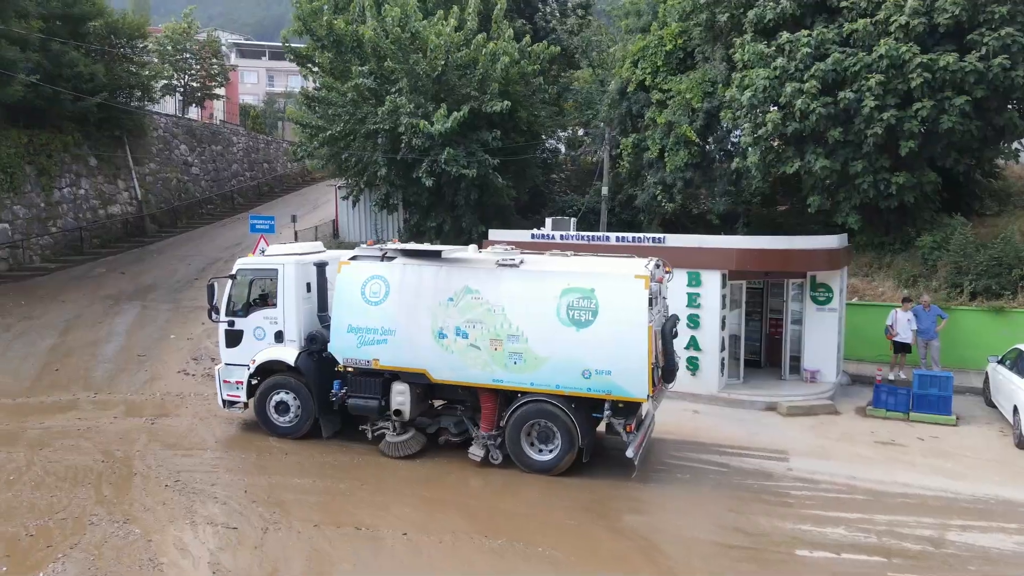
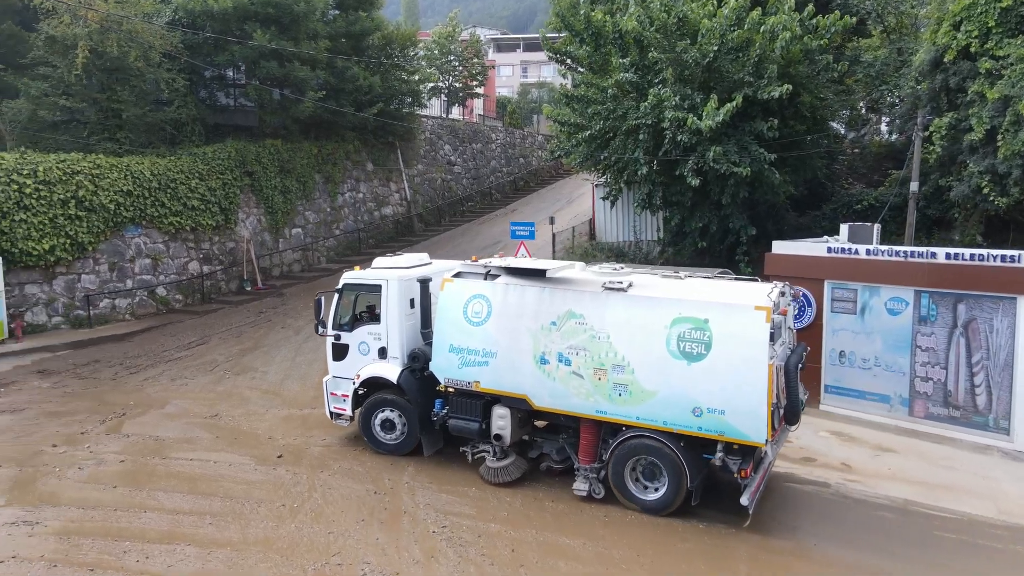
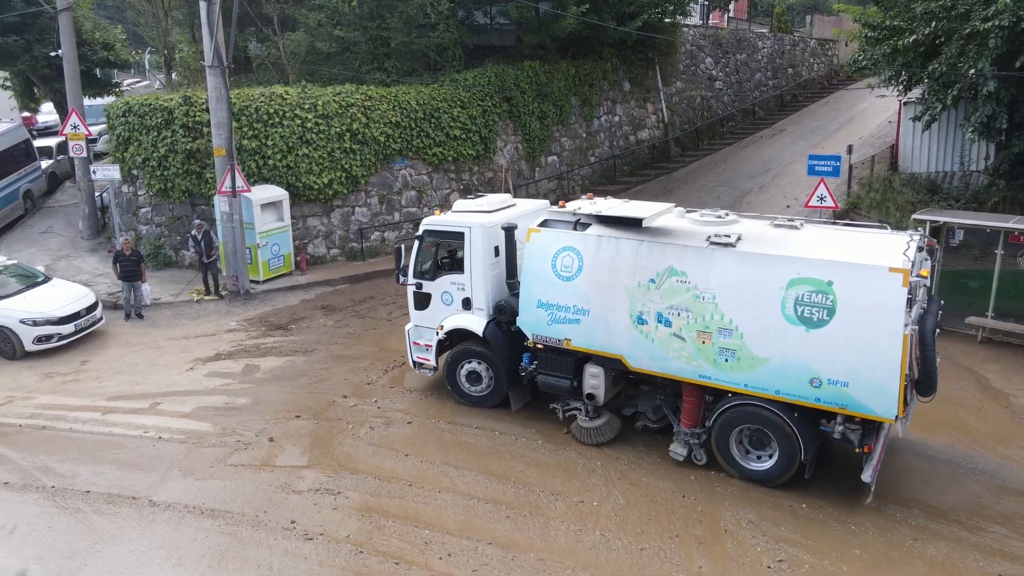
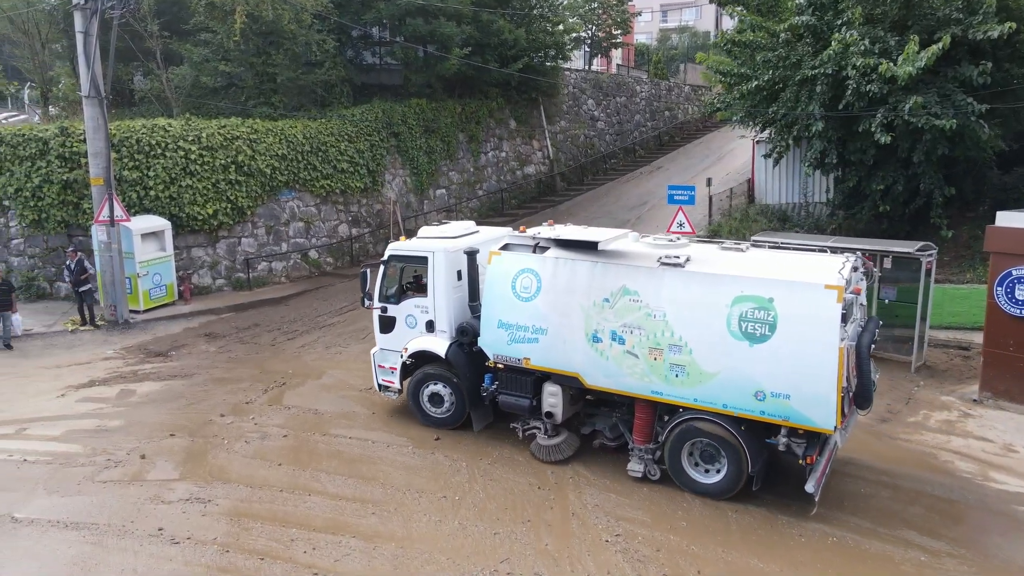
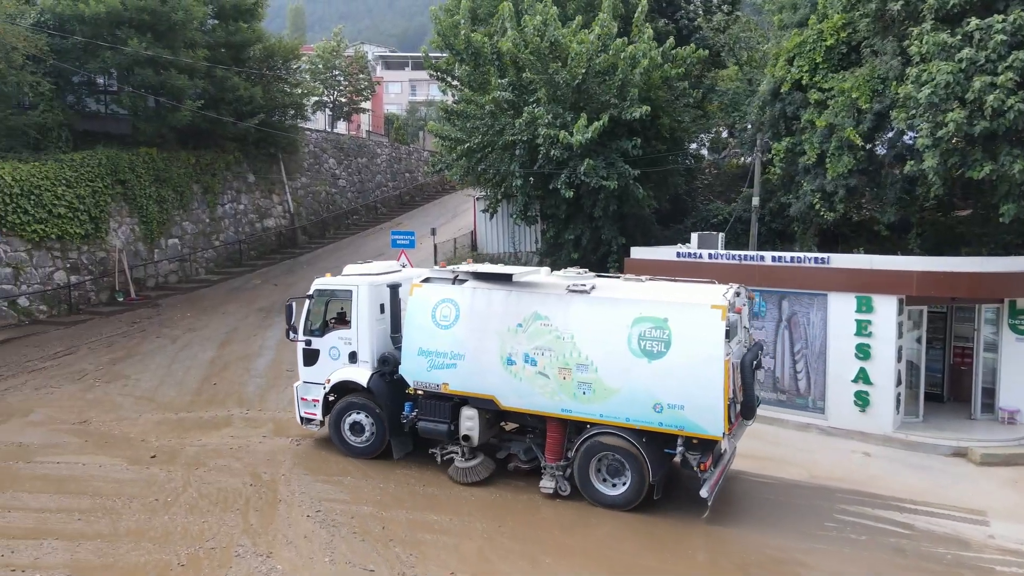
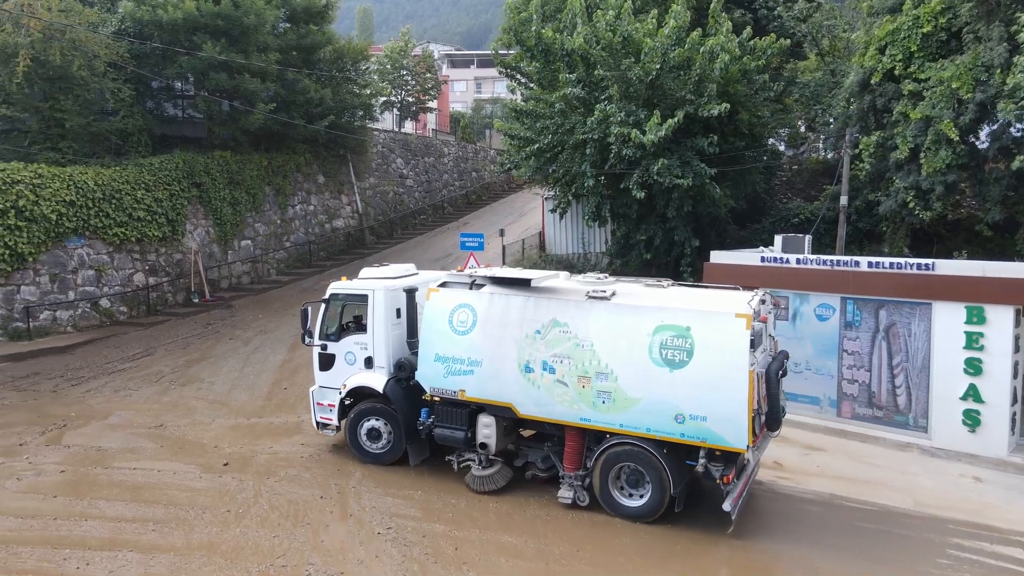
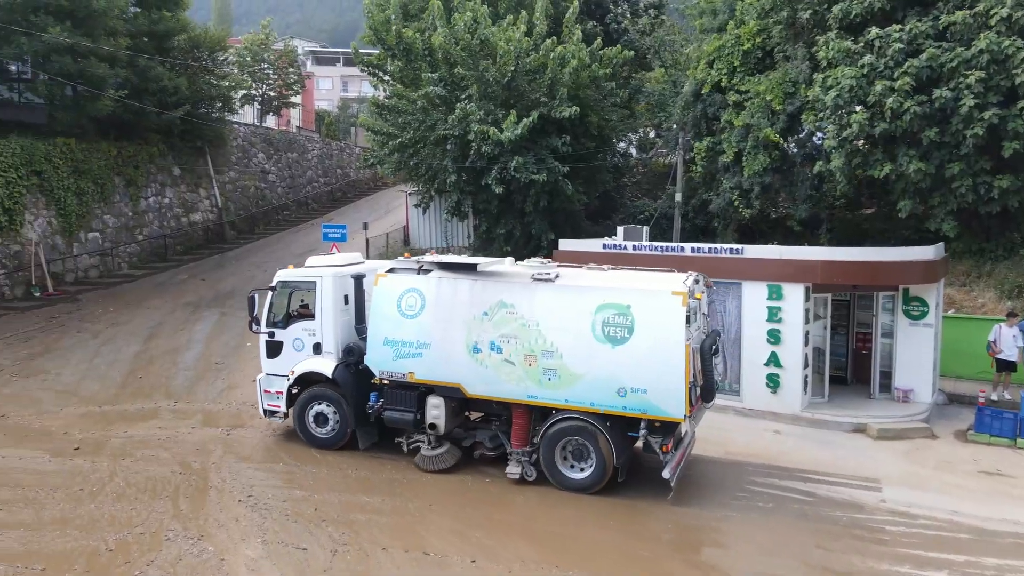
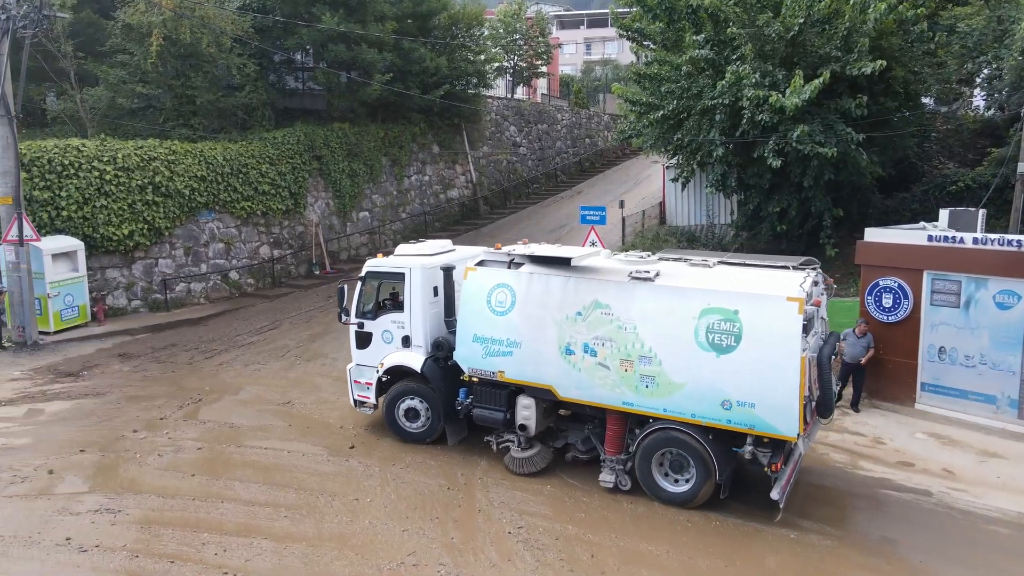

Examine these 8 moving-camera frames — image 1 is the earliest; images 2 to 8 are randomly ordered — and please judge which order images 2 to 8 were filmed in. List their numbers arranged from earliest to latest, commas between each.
7, 5, 6, 2, 8, 4, 3
